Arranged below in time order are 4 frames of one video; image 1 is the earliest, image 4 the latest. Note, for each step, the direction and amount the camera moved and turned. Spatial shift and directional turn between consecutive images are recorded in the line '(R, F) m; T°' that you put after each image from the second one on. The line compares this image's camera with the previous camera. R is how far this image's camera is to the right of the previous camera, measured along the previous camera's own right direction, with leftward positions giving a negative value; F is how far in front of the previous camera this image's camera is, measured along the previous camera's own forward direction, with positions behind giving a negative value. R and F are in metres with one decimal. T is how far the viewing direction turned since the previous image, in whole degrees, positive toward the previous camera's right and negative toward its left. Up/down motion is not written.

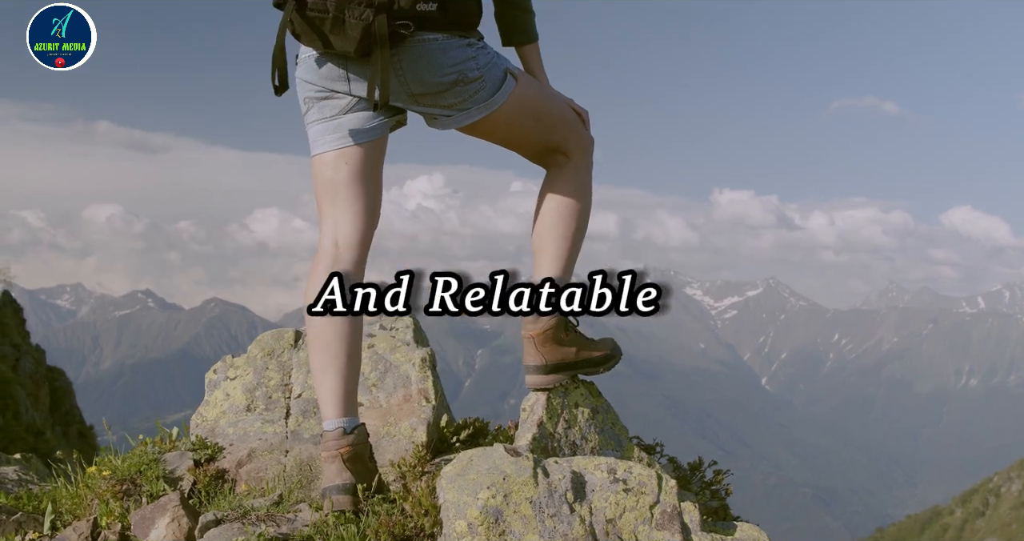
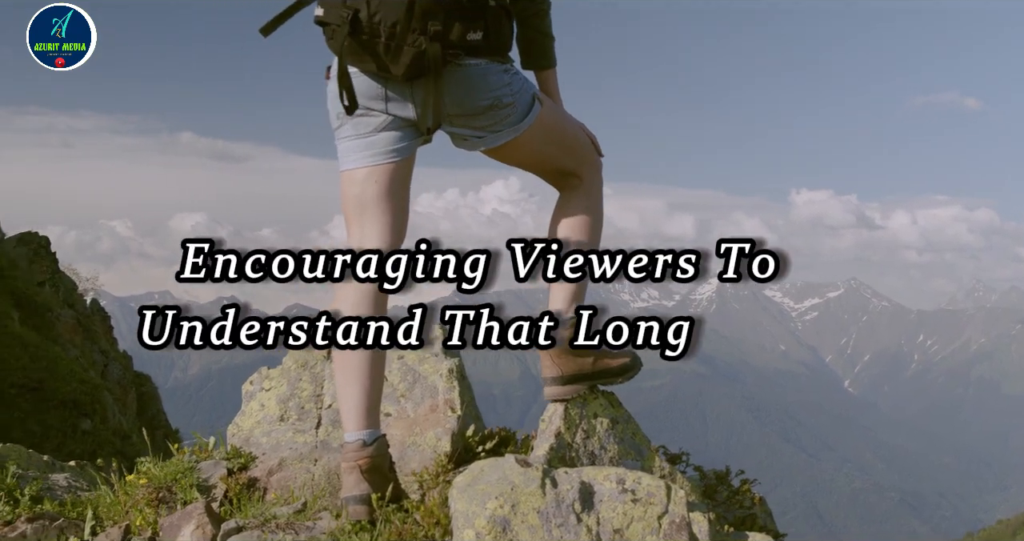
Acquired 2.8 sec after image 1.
(+1.2, -0.7) m; -3°
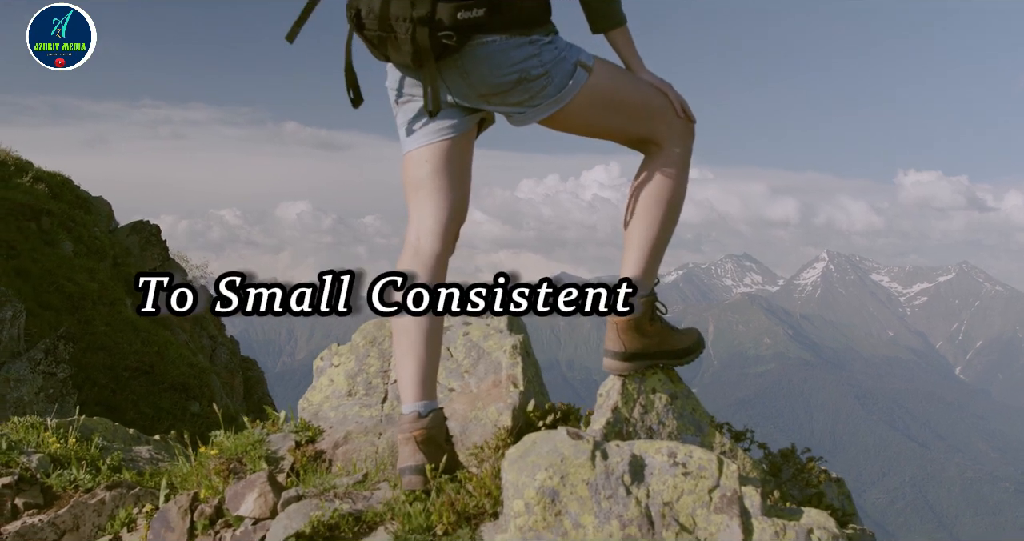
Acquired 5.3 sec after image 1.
(+0.8, 0.0) m; -5°
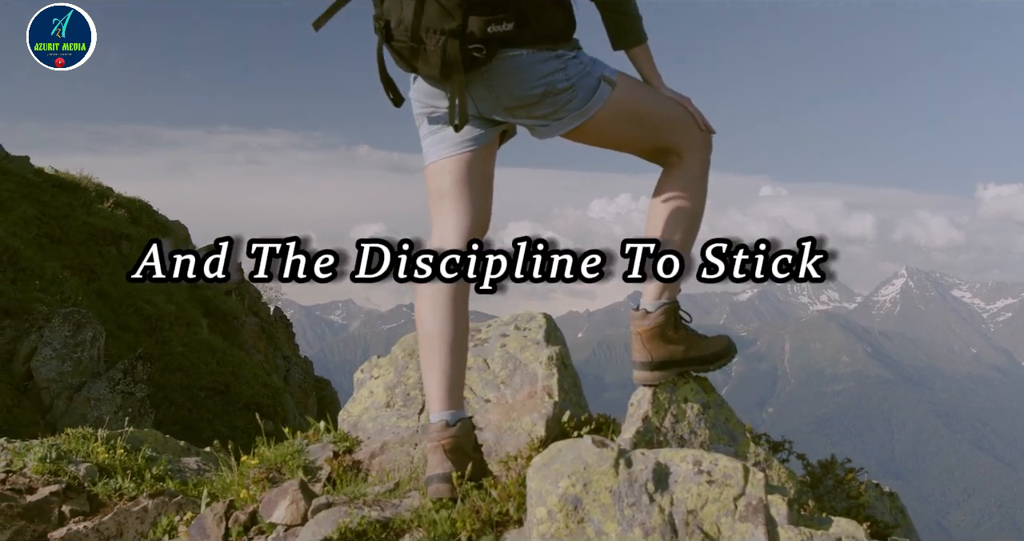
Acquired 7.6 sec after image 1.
(+0.8, -0.3) m; -3°
